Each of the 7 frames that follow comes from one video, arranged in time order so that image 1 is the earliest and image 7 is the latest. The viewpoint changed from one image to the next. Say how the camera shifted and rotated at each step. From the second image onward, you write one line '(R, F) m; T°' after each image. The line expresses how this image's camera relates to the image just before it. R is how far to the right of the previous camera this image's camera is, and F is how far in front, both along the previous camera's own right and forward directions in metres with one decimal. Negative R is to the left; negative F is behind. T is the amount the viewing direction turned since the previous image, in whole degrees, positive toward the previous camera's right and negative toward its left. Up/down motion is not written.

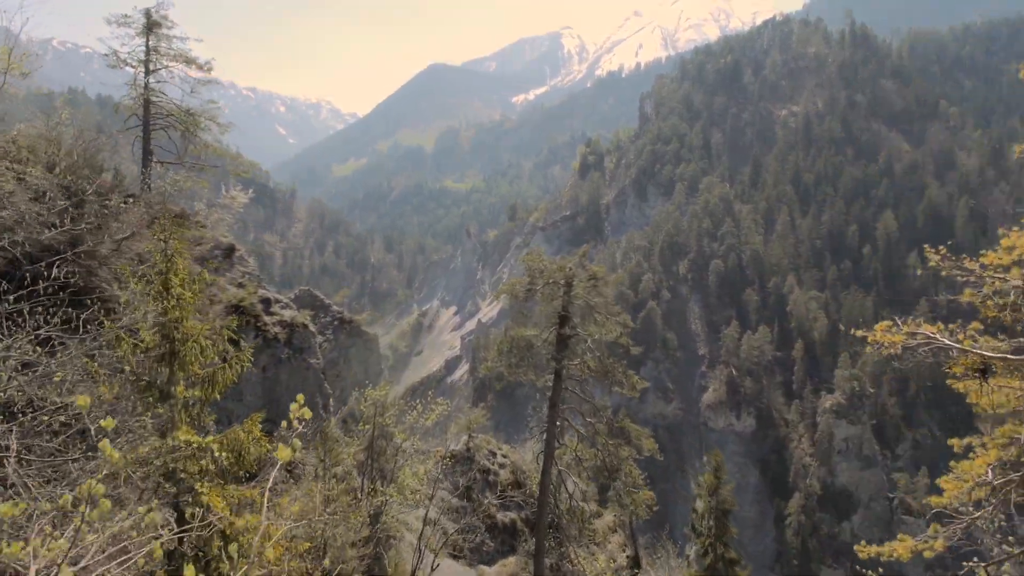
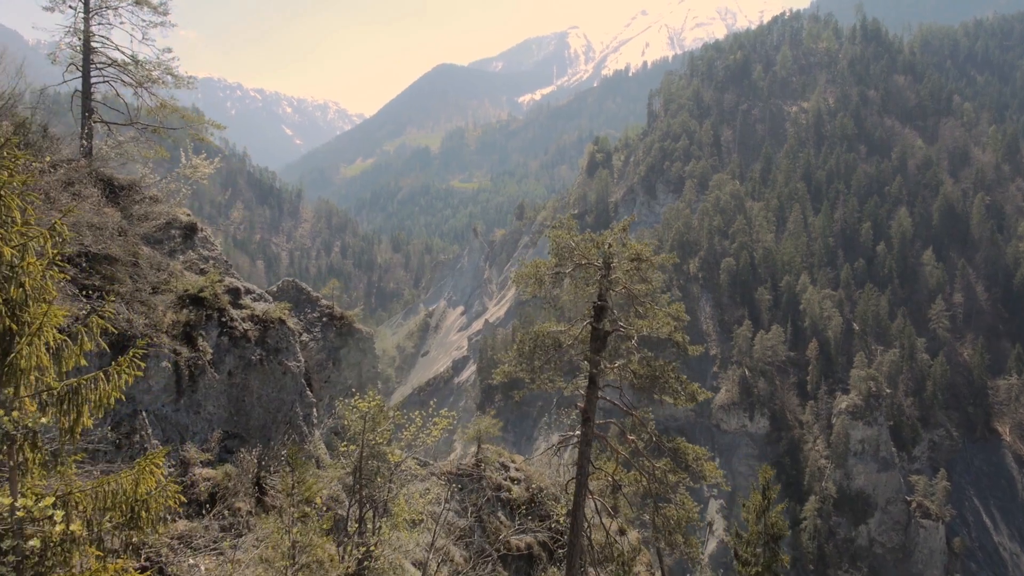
(-0.2, +2.2) m; -1°
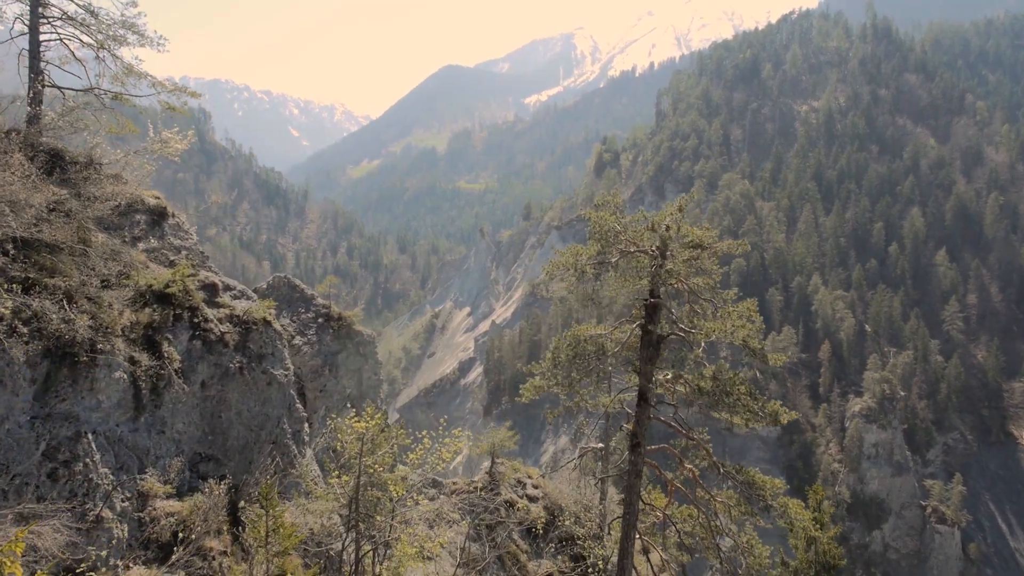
(-0.3, +1.6) m; -1°
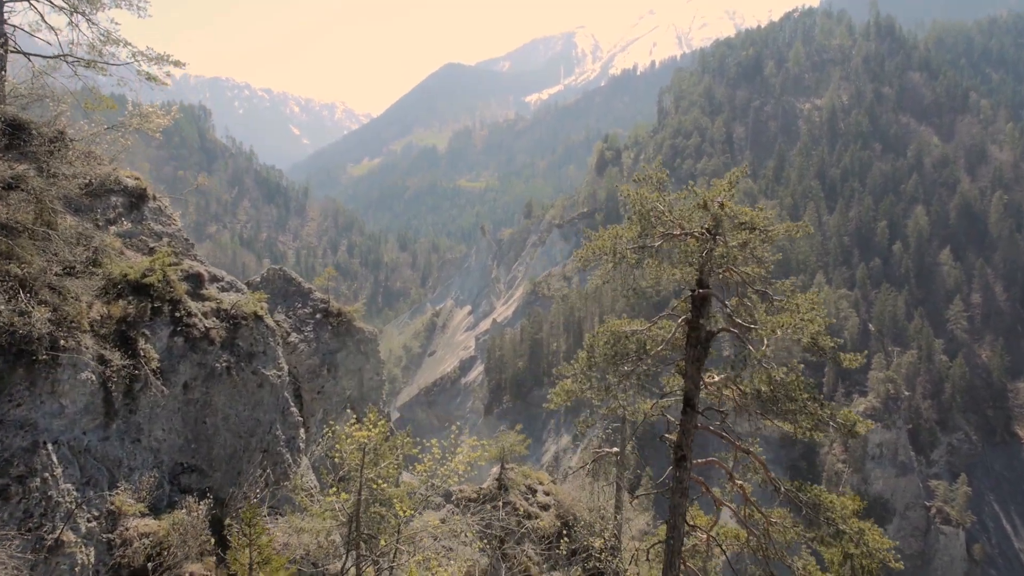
(-0.3, +0.9) m; 0°
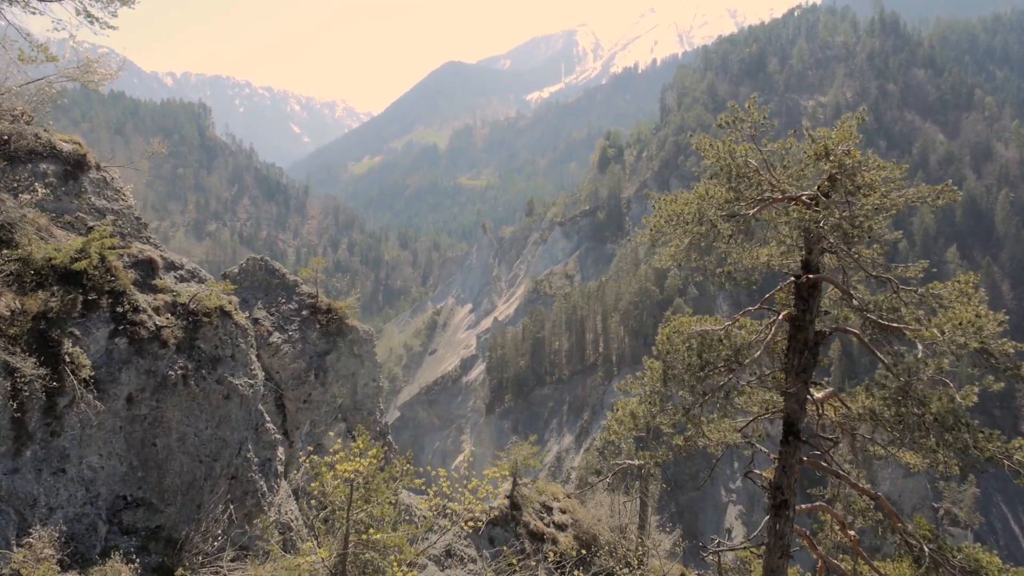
(-0.3, +1.5) m; 0°
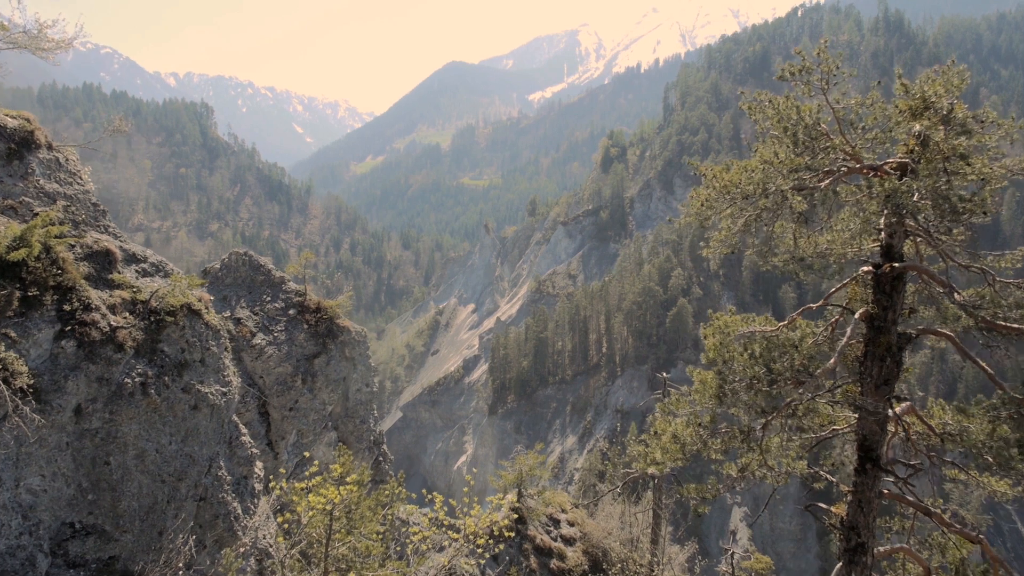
(-0.1, +0.8) m; 0°
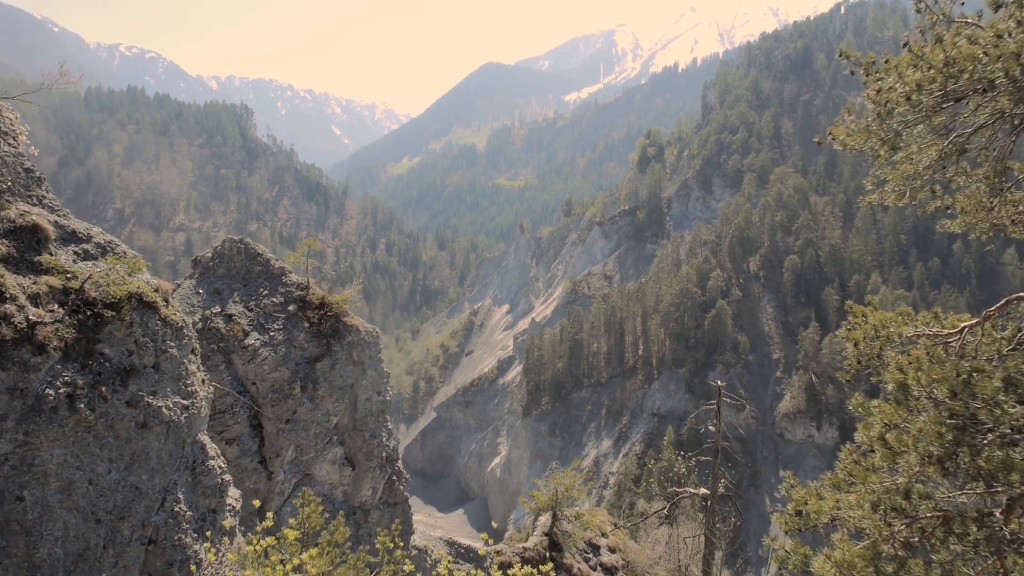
(0.0, +1.4) m; -4°
